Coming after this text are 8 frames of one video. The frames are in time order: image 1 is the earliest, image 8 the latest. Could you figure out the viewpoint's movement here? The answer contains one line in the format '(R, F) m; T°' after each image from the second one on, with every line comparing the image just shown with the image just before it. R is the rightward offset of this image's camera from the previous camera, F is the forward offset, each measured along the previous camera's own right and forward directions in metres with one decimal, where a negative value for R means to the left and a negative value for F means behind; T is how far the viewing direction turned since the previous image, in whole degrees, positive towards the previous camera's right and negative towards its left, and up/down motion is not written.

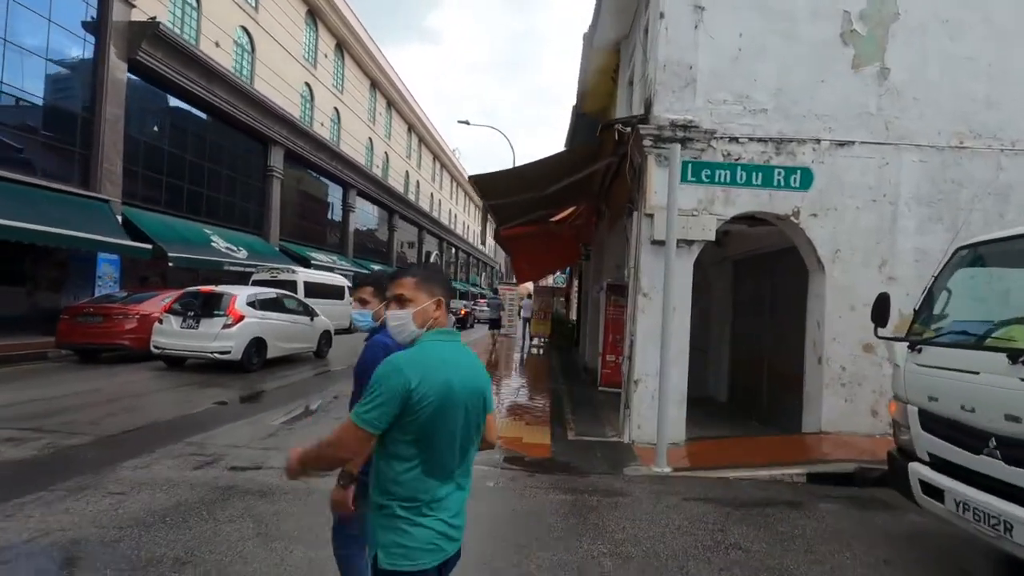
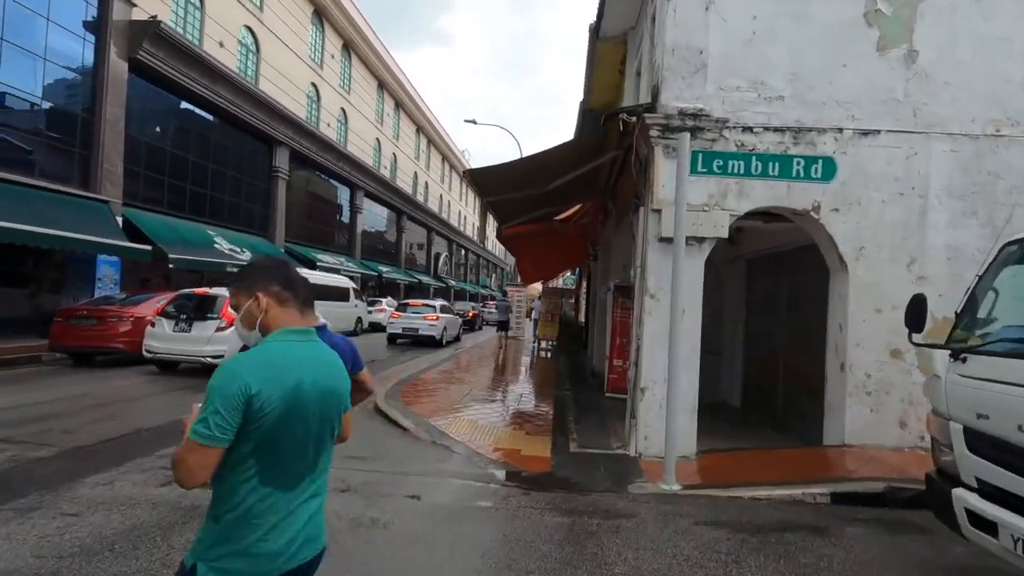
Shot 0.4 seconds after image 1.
(+0.2, +0.4) m; -1°
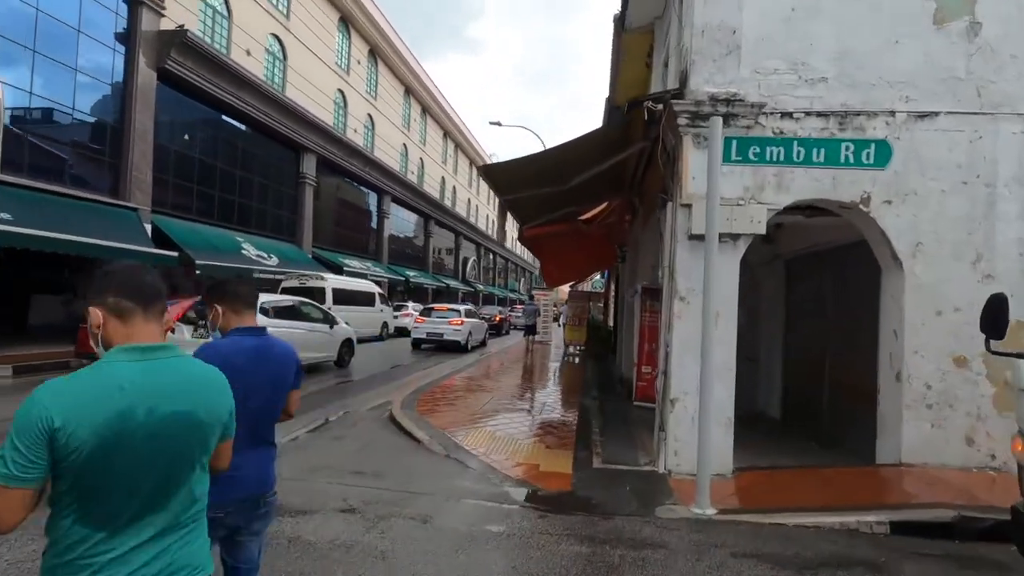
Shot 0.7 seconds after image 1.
(+0.1, +0.4) m; -3°
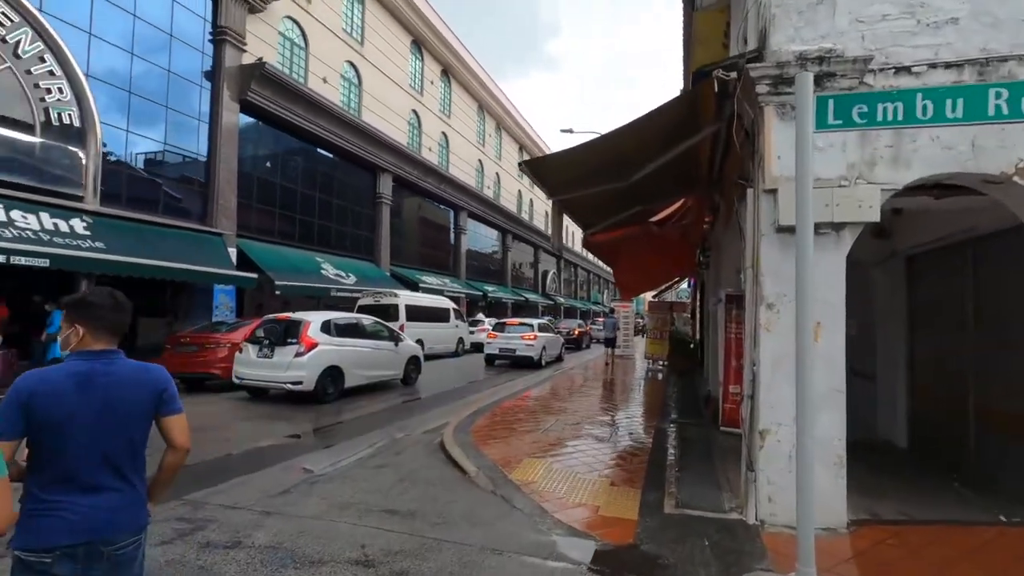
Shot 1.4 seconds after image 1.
(+0.4, +0.8) m; -9°
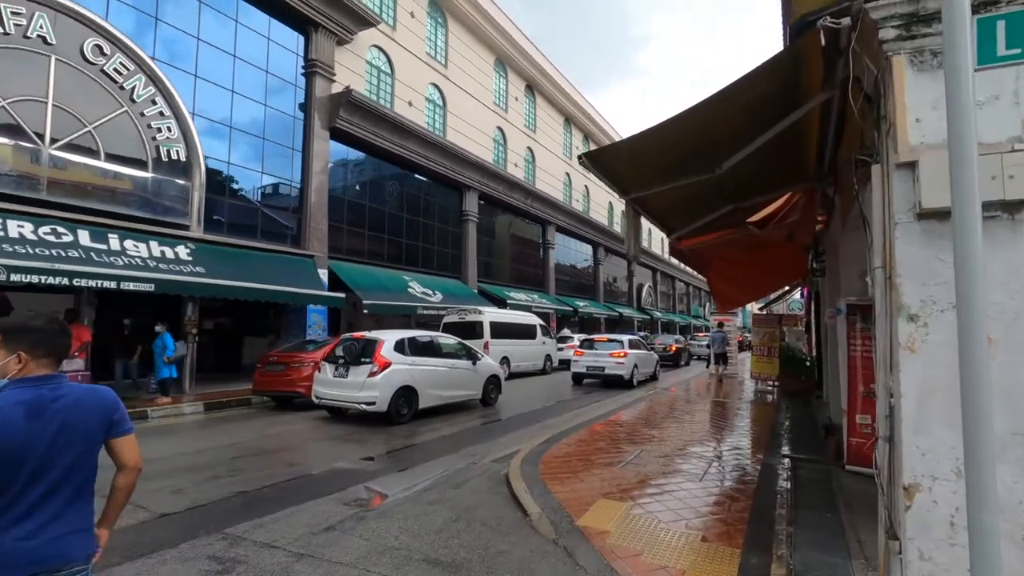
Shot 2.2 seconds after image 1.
(+0.3, +0.8) m; -10°
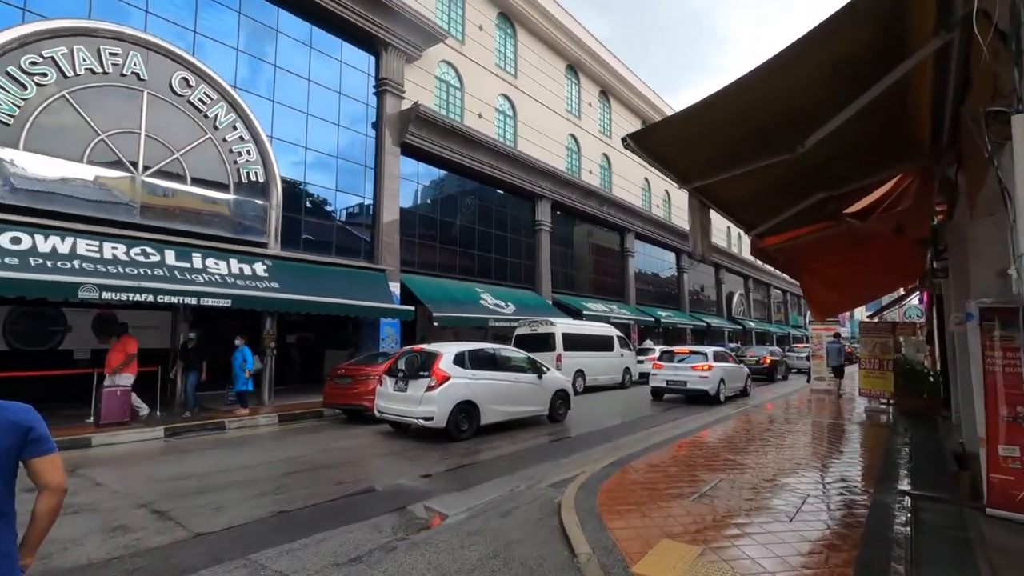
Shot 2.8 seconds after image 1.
(+0.4, +0.6) m; -9°
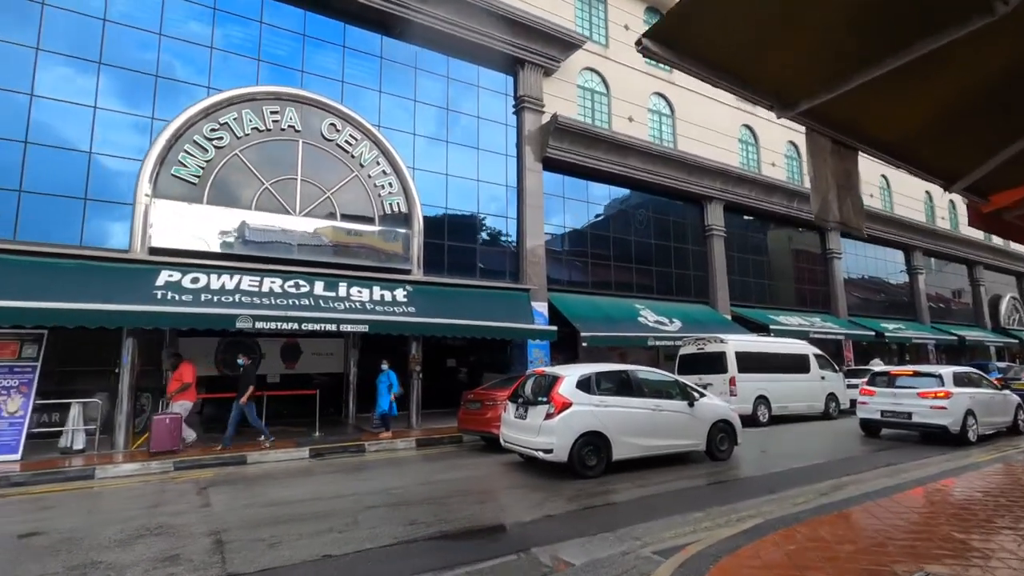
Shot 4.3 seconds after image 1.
(+1.1, +1.5) m; -20°
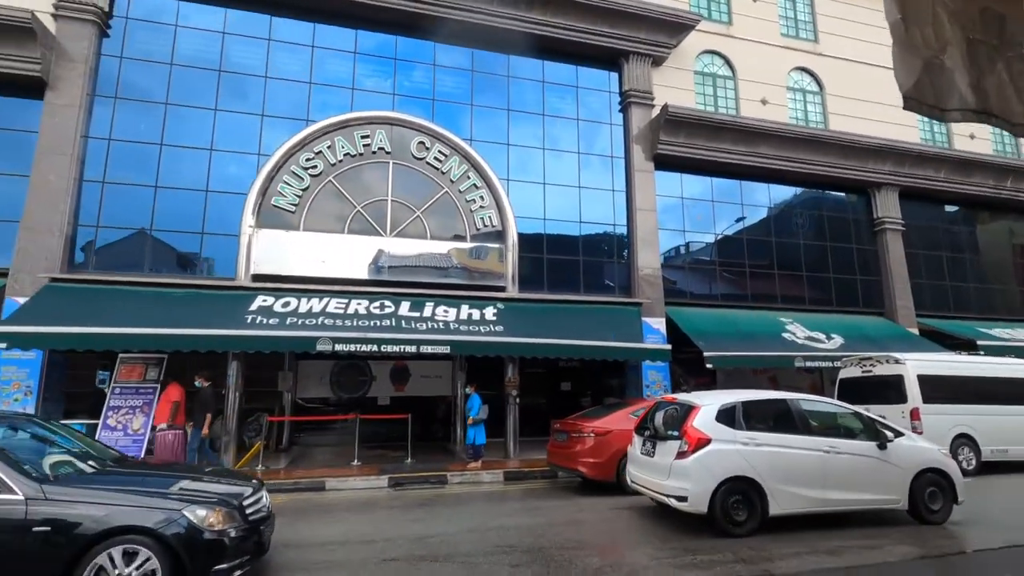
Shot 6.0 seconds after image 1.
(+1.2, +1.5) m; -16°
